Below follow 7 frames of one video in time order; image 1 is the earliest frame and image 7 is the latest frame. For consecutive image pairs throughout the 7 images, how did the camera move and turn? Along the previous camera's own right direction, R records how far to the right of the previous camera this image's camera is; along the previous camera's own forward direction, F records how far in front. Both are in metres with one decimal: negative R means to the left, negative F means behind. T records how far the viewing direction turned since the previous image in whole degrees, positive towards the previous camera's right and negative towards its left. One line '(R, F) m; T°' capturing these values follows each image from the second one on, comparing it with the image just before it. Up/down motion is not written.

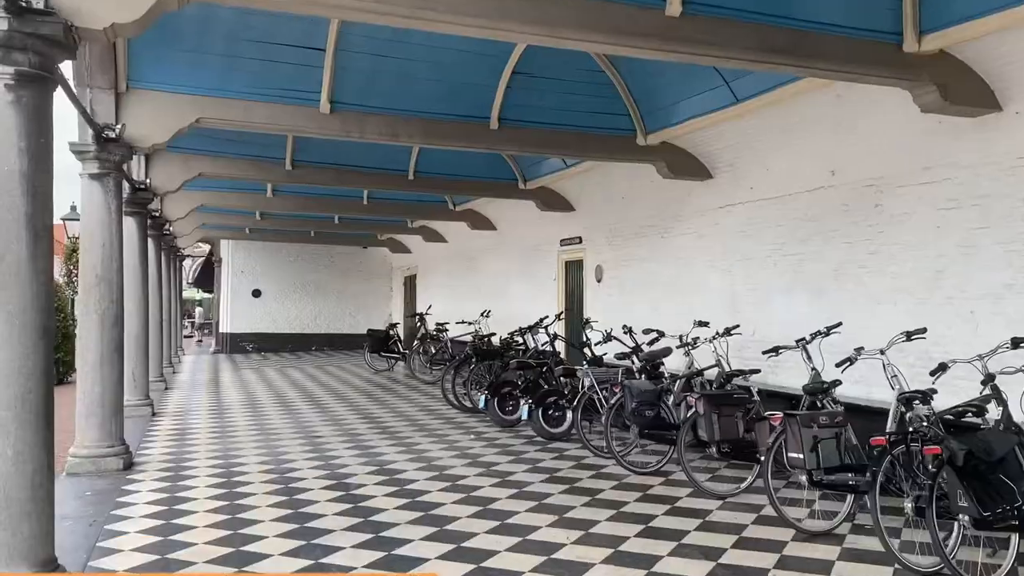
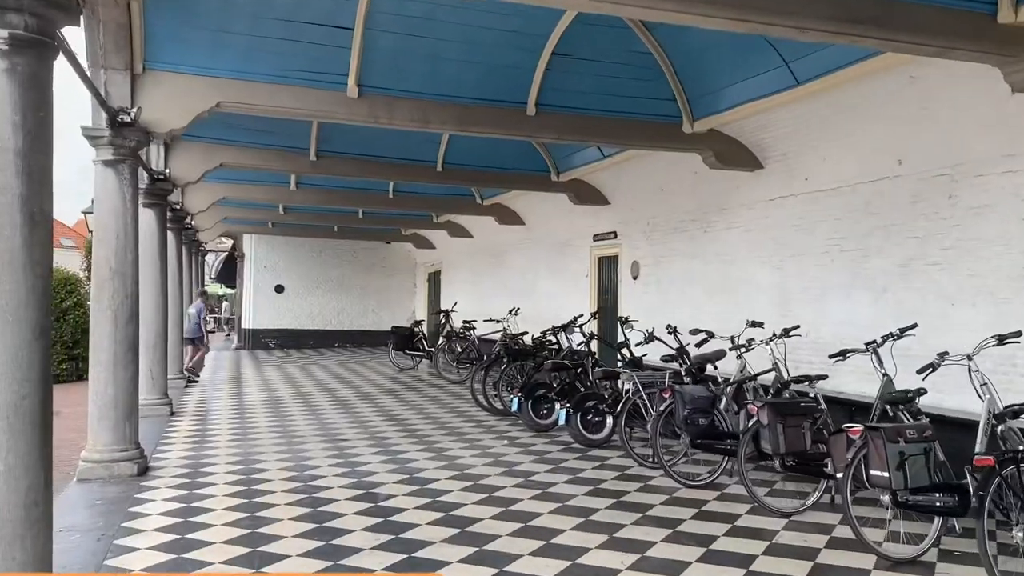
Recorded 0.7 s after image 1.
(-0.1, +0.5) m; -1°
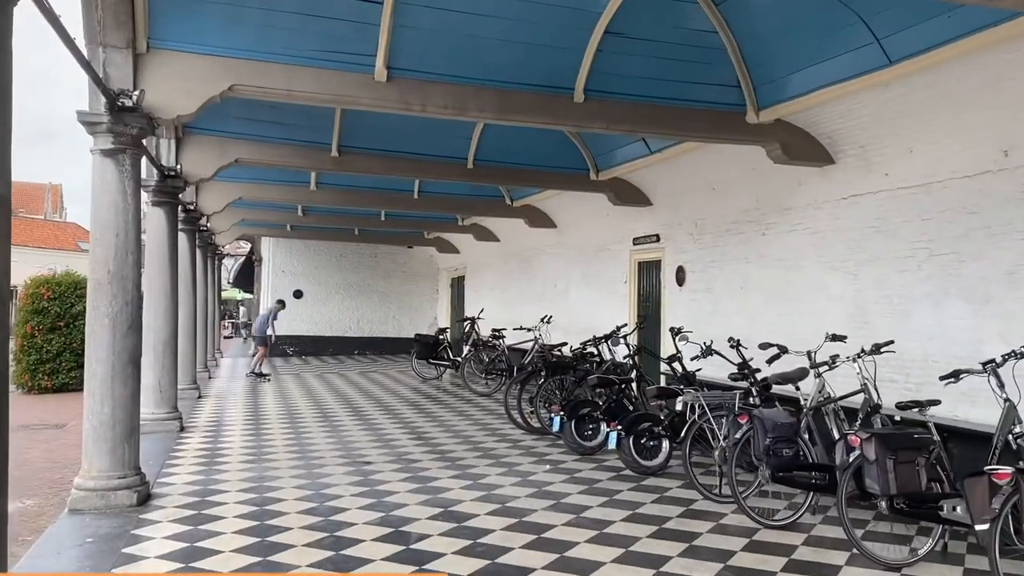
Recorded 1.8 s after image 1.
(-0.2, +0.7) m; -1°
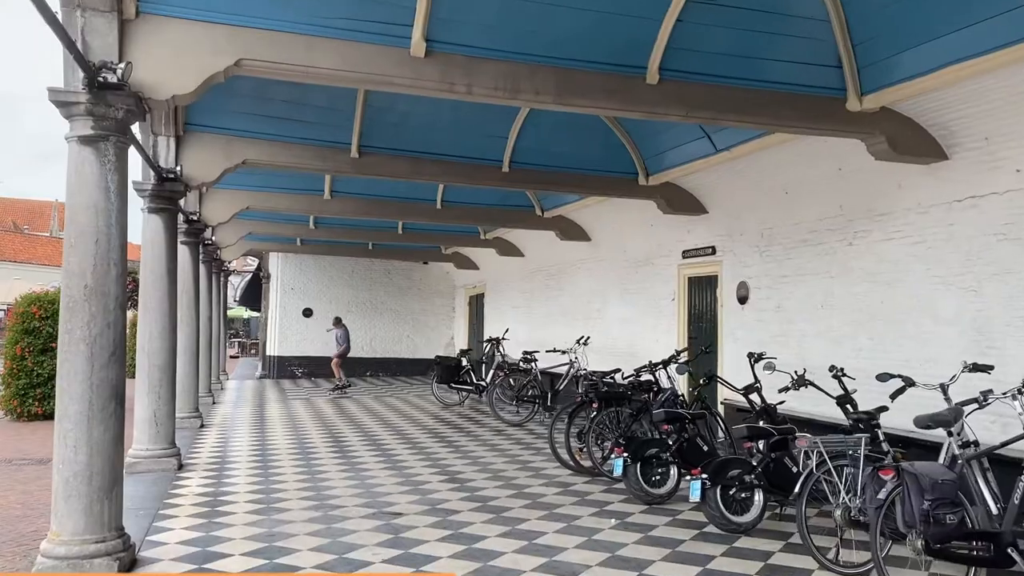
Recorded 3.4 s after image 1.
(-0.3, +1.0) m; 0°
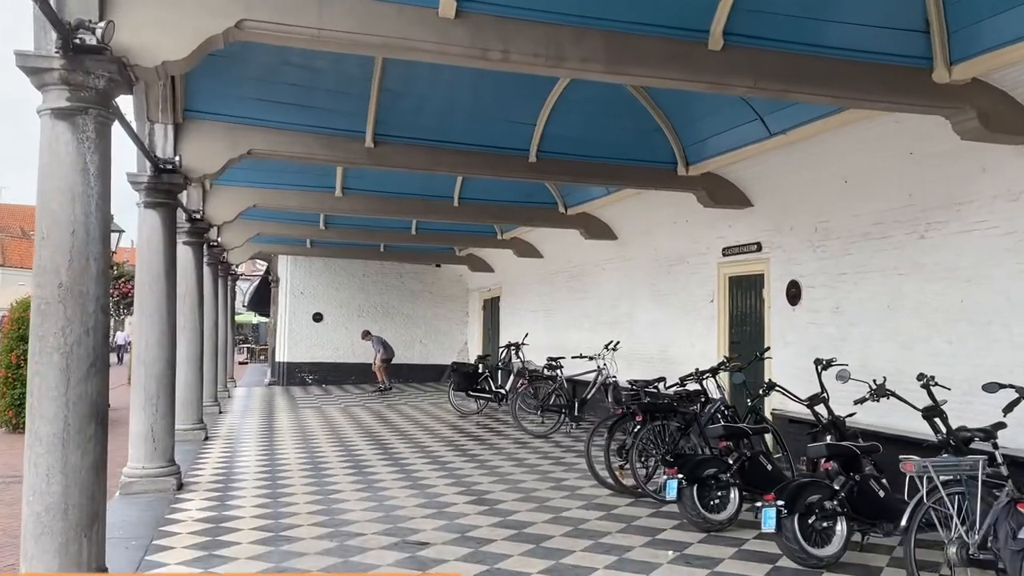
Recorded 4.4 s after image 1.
(-0.2, +0.7) m; -1°
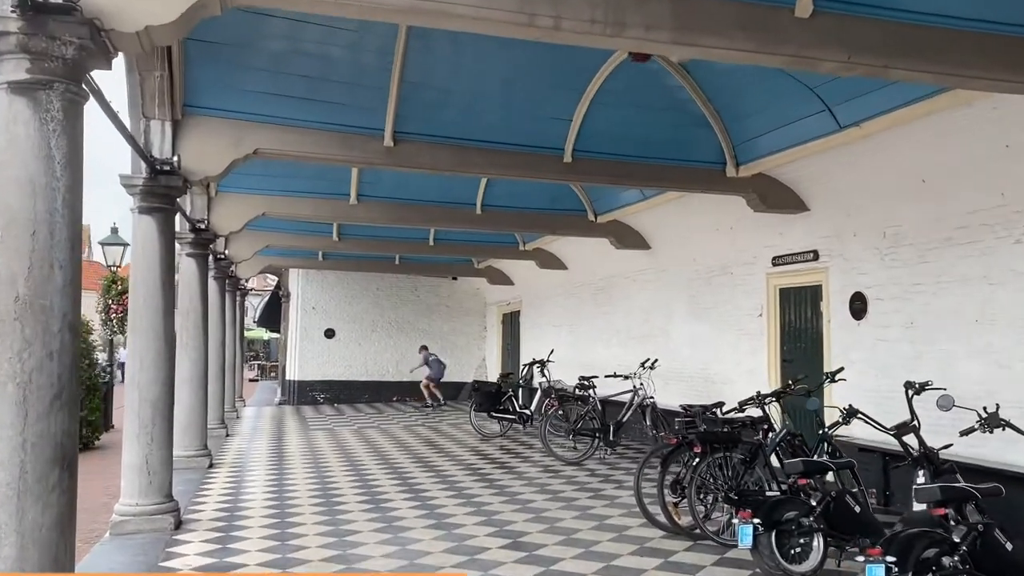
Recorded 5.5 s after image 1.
(-0.2, +0.7) m; -1°
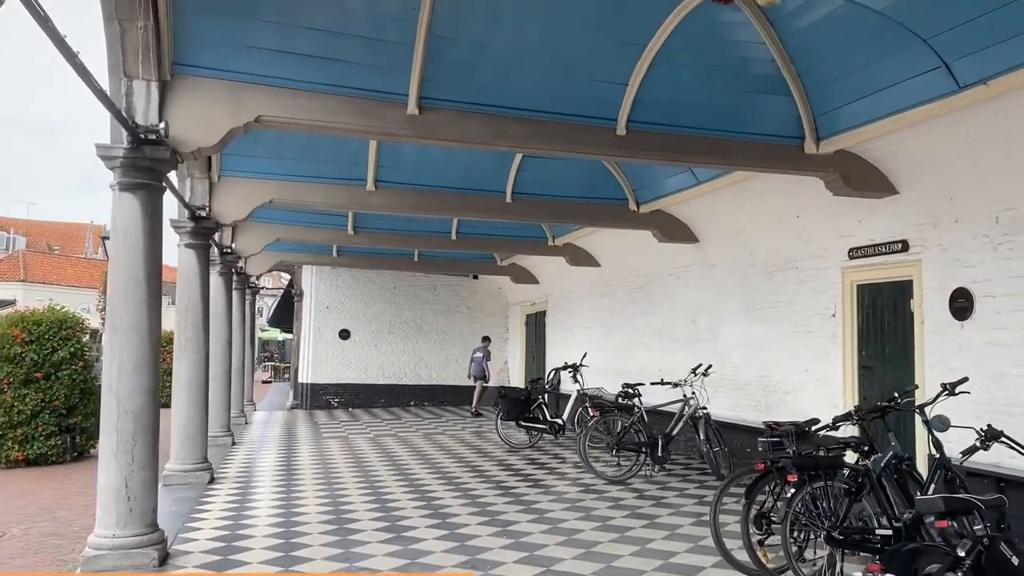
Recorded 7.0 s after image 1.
(-0.2, +1.0) m; -1°
